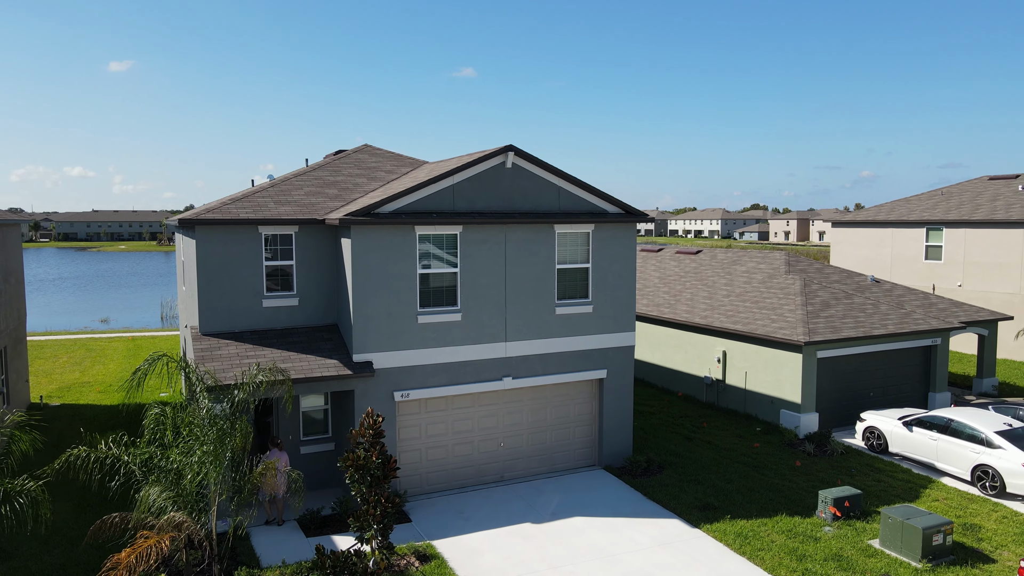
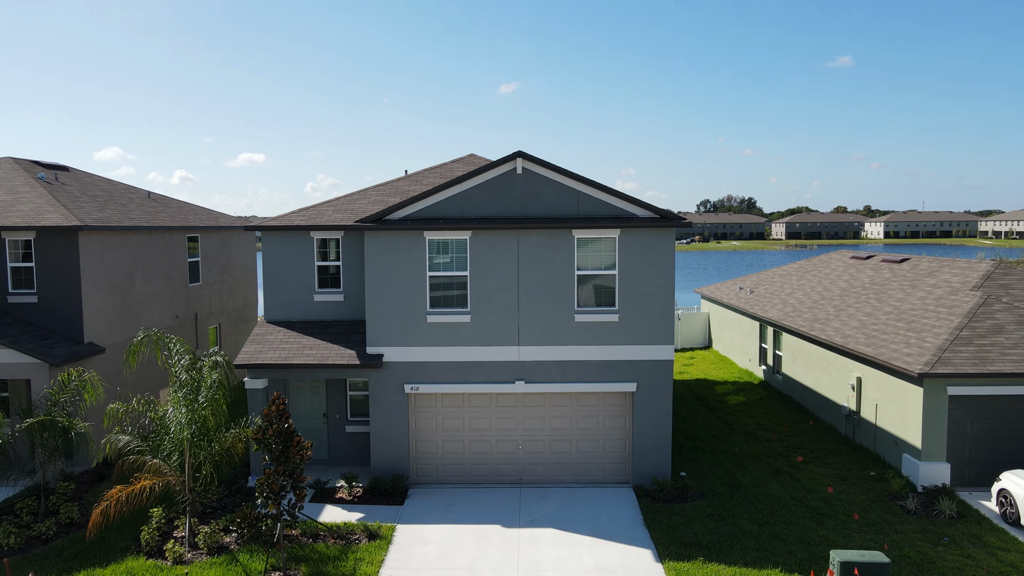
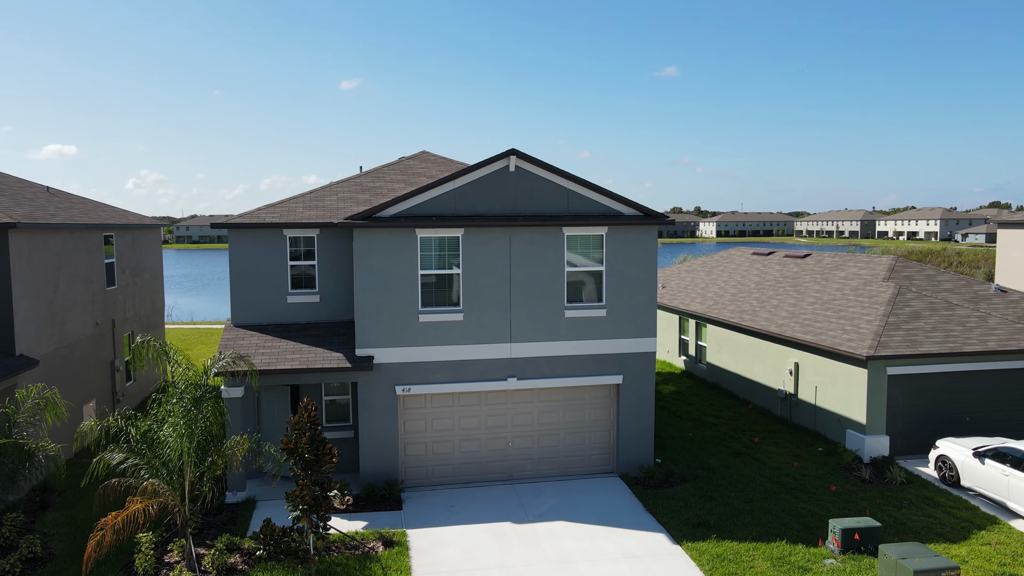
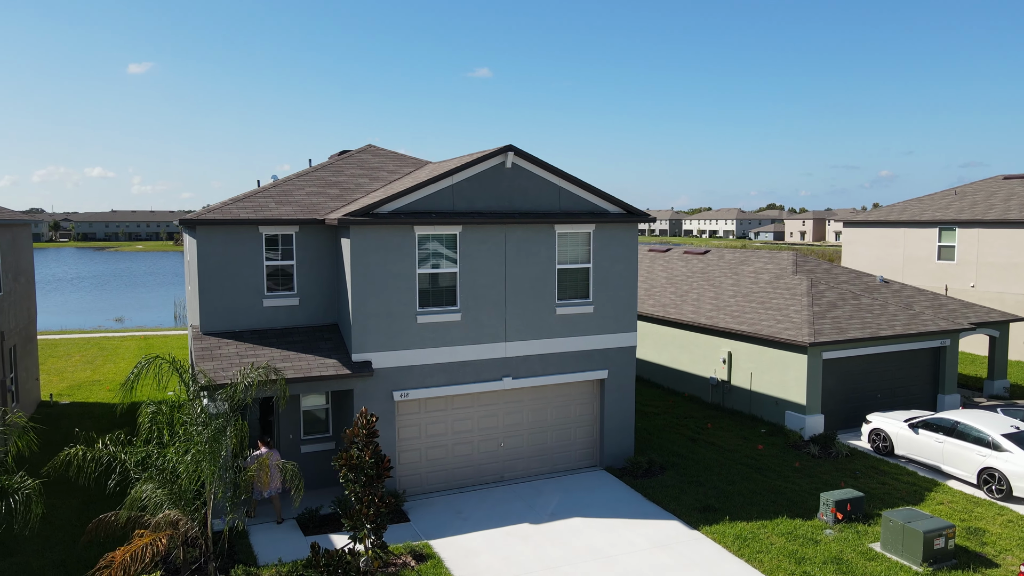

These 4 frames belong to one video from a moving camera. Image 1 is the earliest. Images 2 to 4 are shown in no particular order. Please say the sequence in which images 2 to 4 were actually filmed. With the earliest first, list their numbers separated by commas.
4, 3, 2
